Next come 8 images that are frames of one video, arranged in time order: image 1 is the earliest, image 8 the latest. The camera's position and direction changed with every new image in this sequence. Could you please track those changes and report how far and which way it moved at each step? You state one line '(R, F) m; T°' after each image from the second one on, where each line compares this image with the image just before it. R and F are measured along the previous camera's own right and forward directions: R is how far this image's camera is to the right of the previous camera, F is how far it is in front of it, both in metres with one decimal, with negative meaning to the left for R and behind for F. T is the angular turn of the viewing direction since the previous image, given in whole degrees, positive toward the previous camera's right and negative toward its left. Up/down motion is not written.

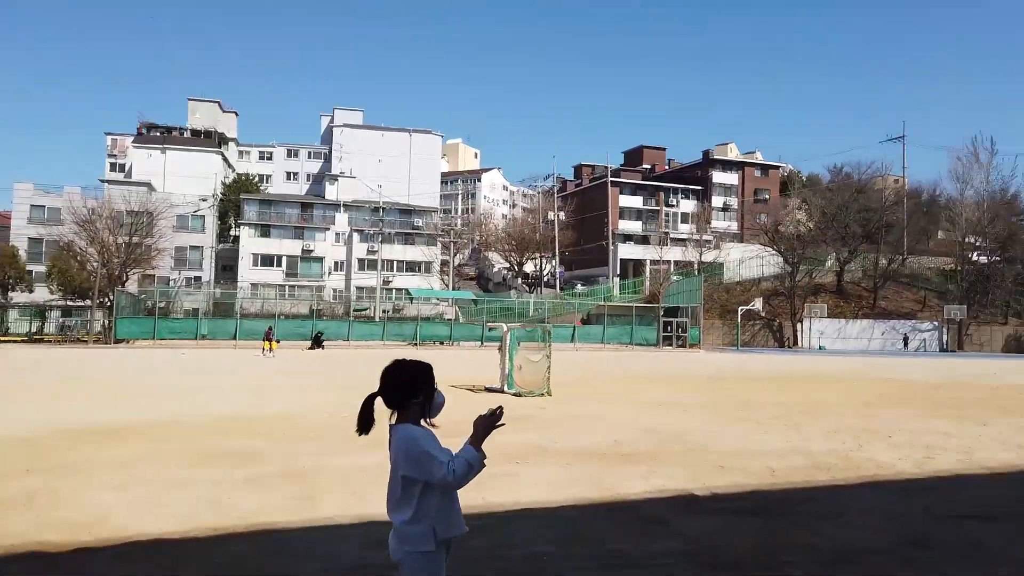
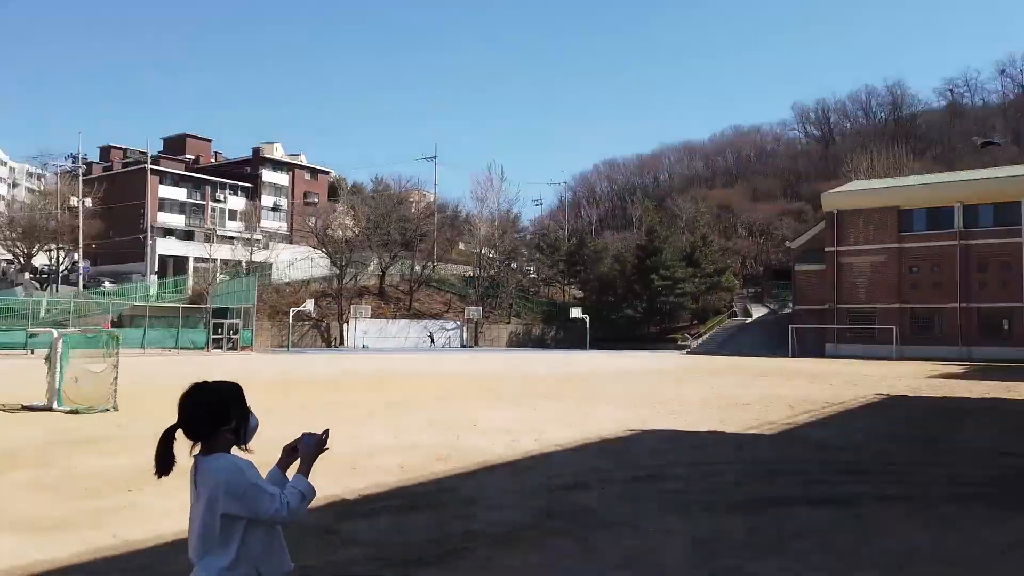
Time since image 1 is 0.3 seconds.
(+3.9, +4.6) m; -24°
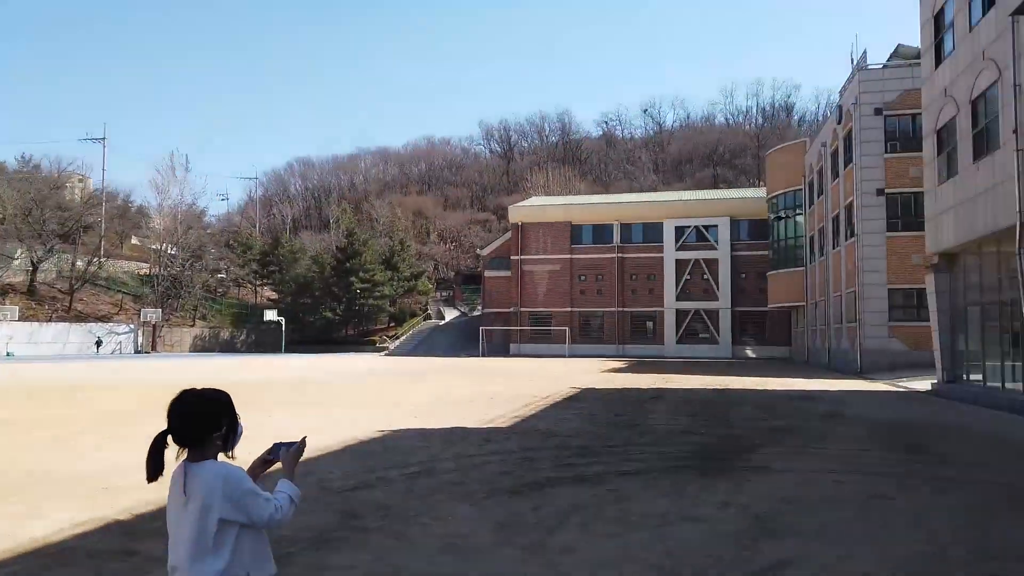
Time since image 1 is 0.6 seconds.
(-0.9, -0.2) m; +23°
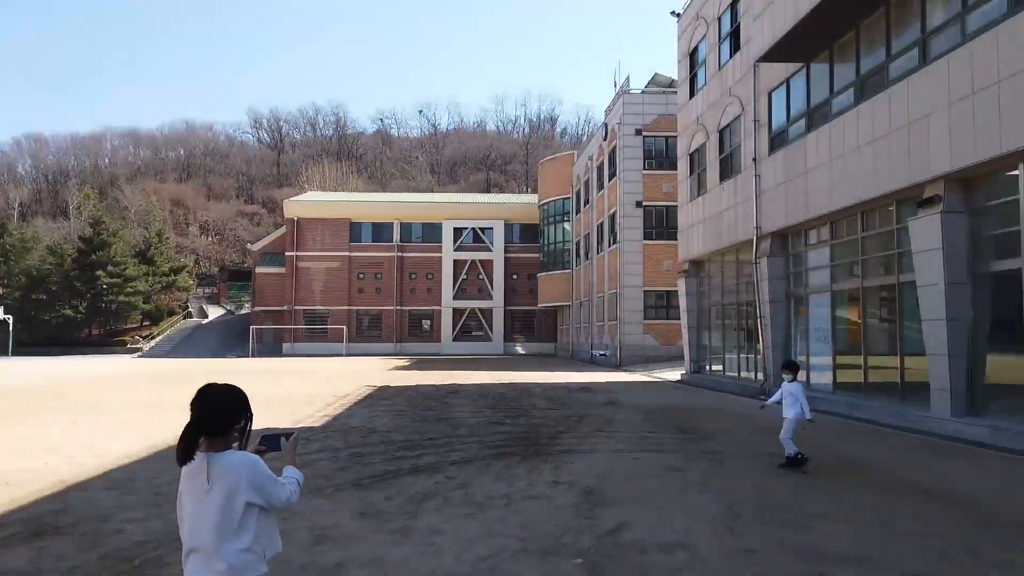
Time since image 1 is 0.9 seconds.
(-0.7, -0.3) m; +17°
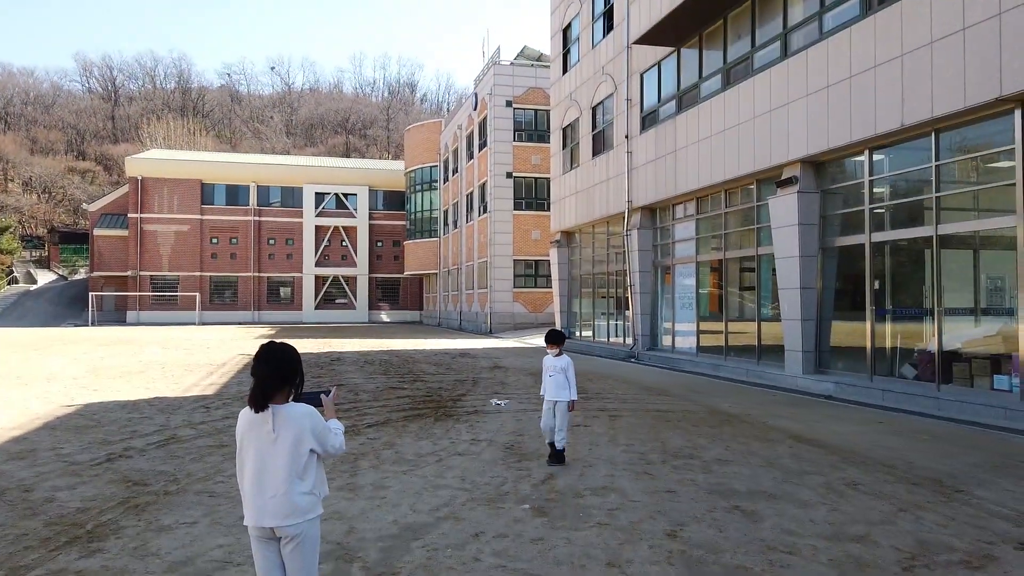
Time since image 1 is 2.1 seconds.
(-0.7, -0.3) m; +11°
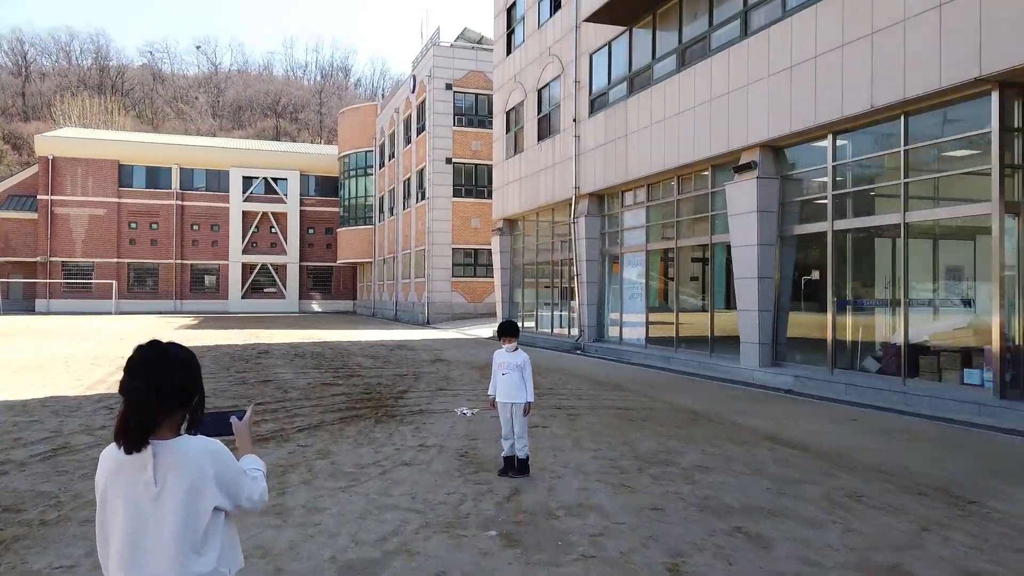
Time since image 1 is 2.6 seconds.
(-0.2, +0.9) m; +5°
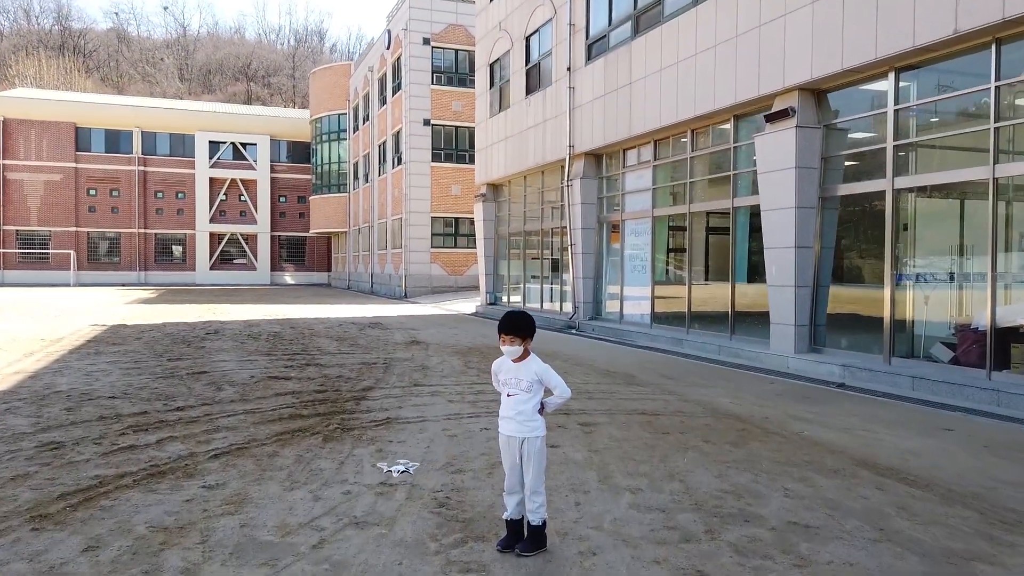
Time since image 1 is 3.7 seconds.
(-0.1, +2.1) m; +2°
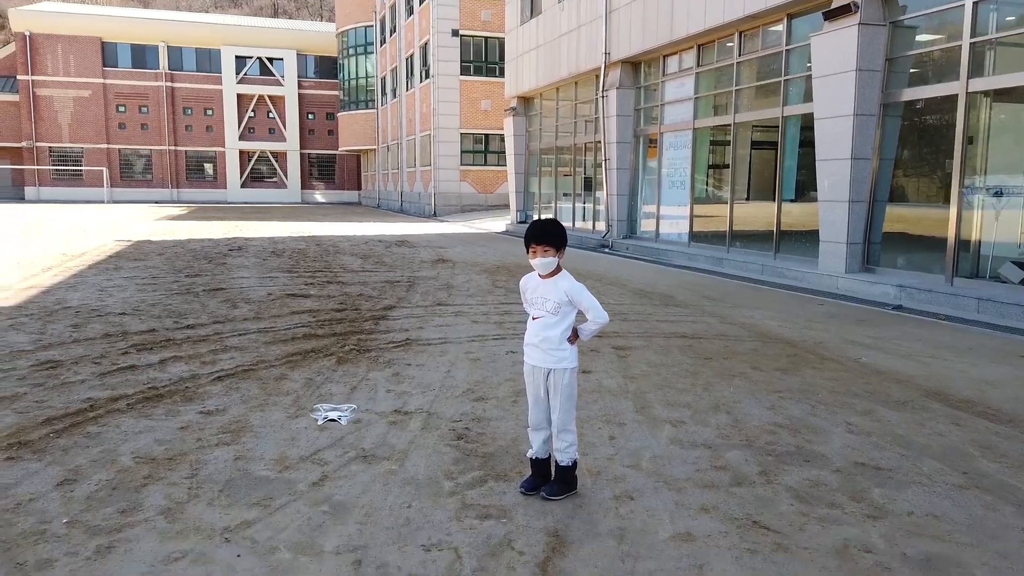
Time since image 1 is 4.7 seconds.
(0.0, +0.6) m; -2°
